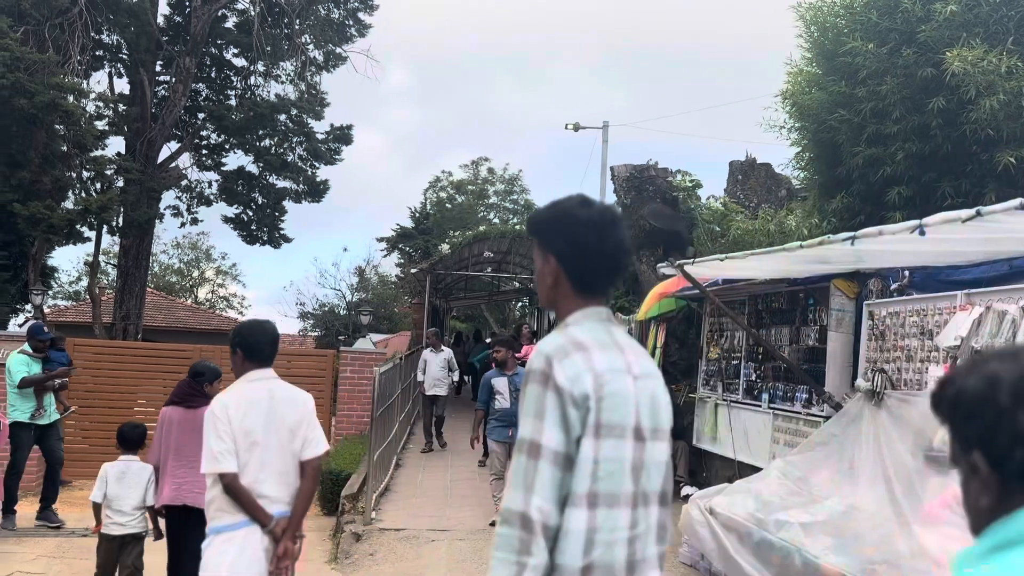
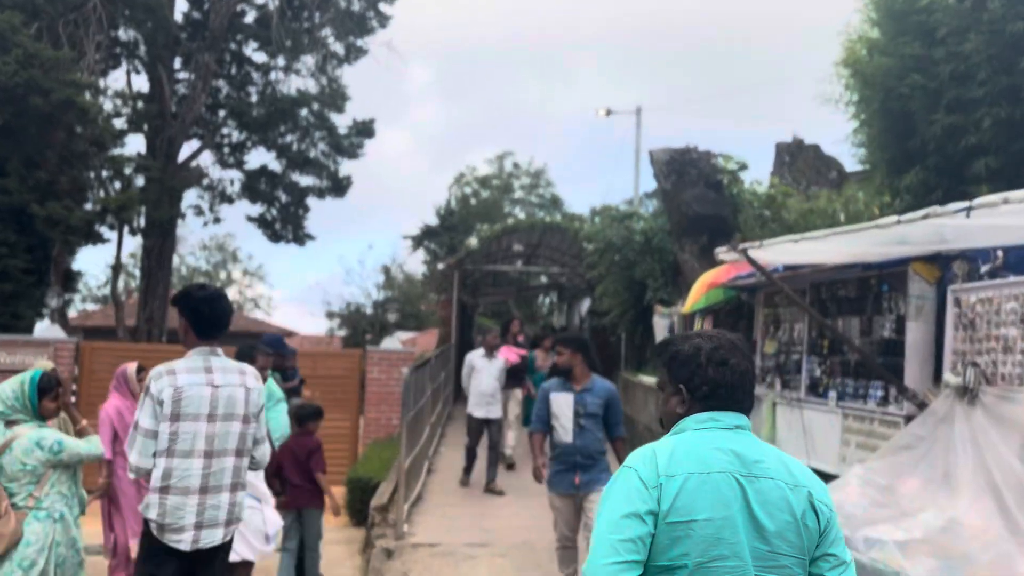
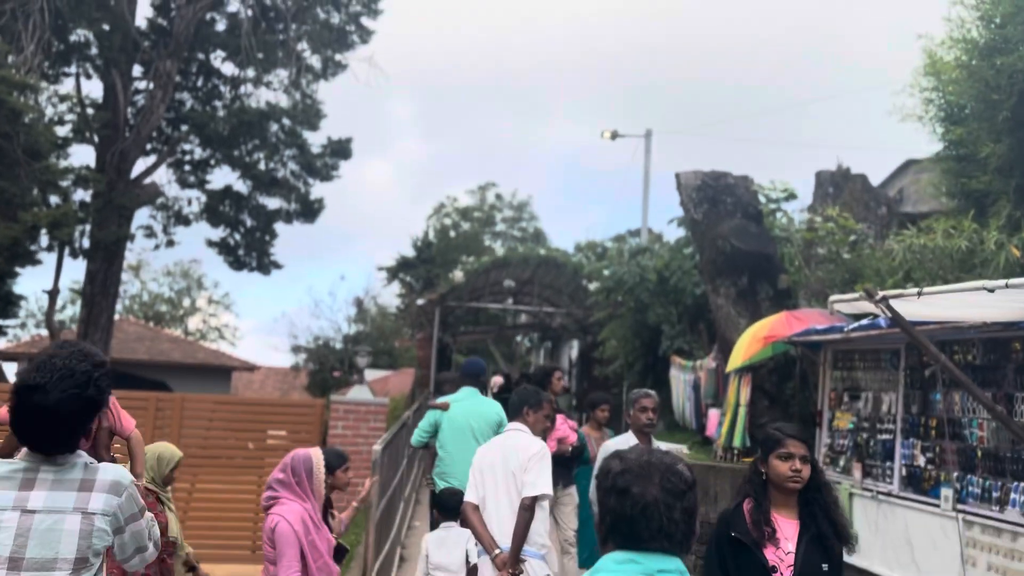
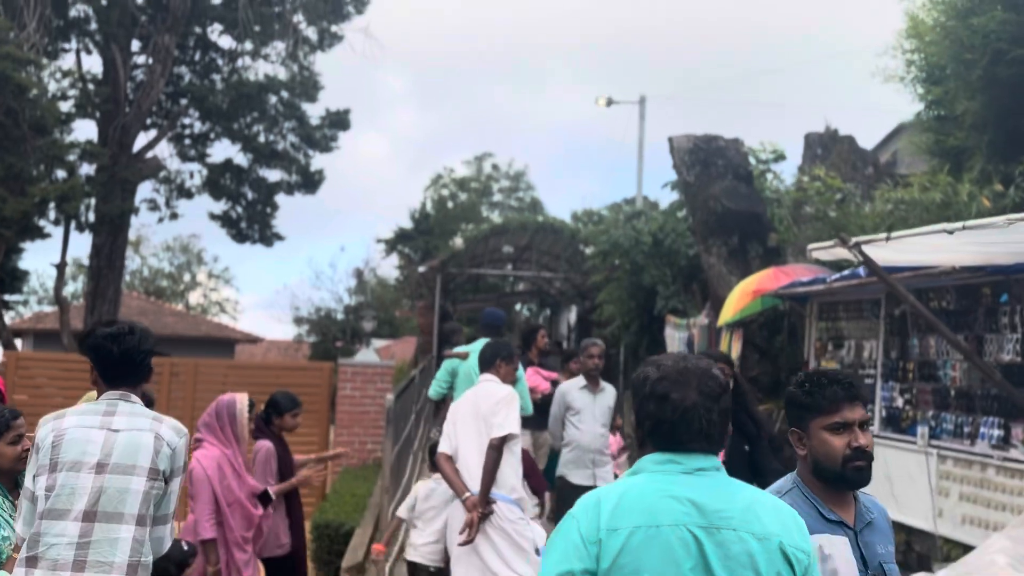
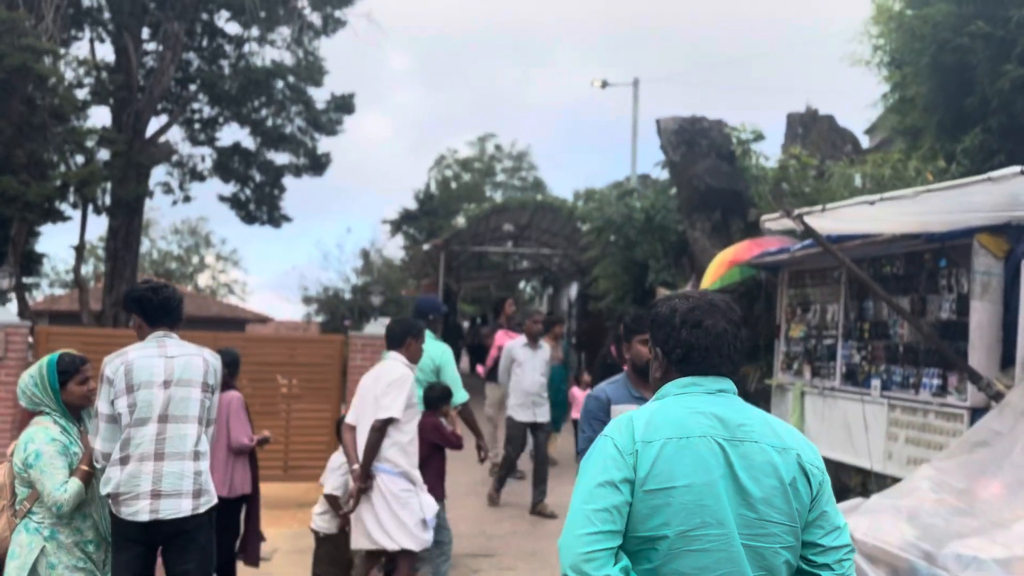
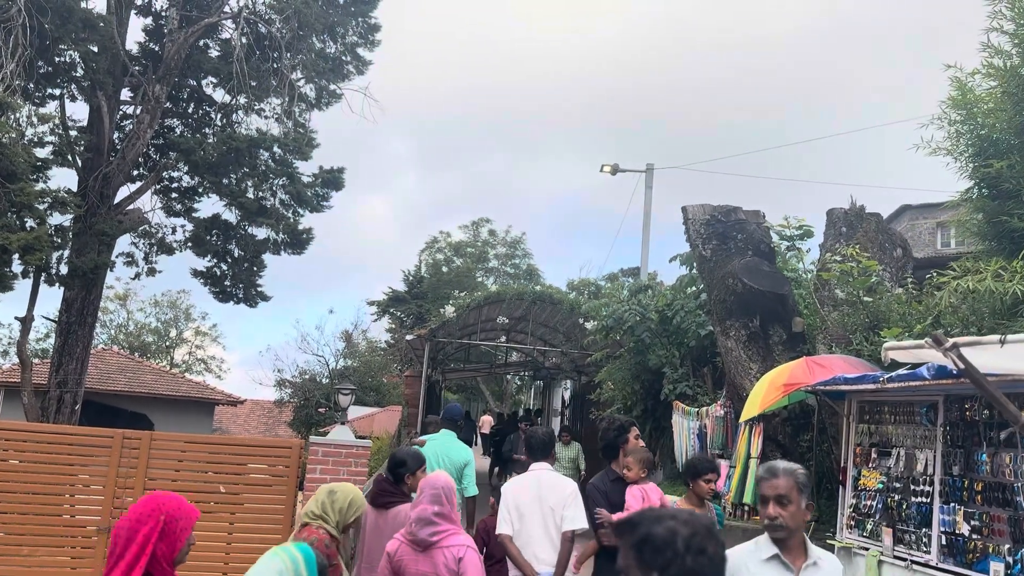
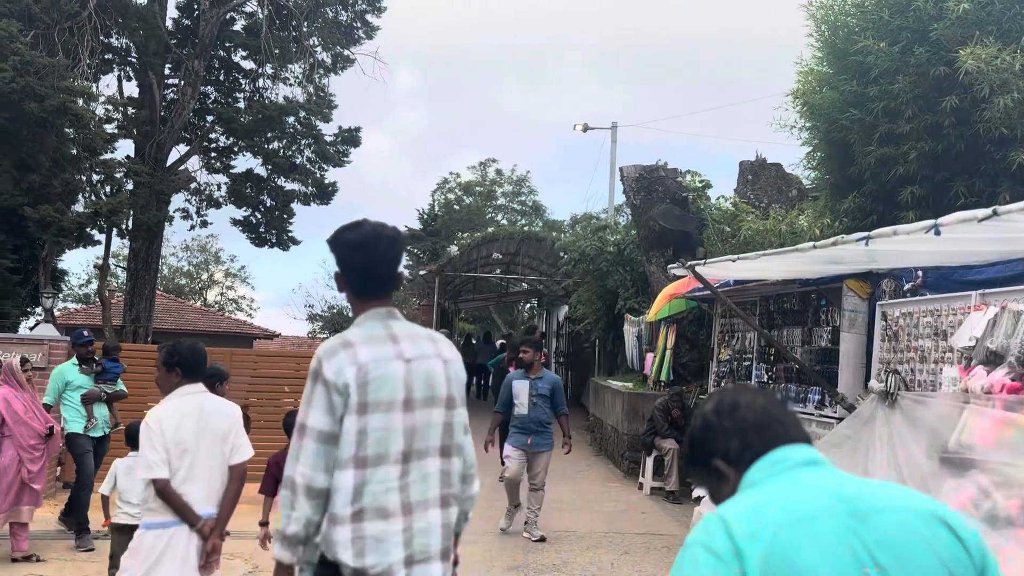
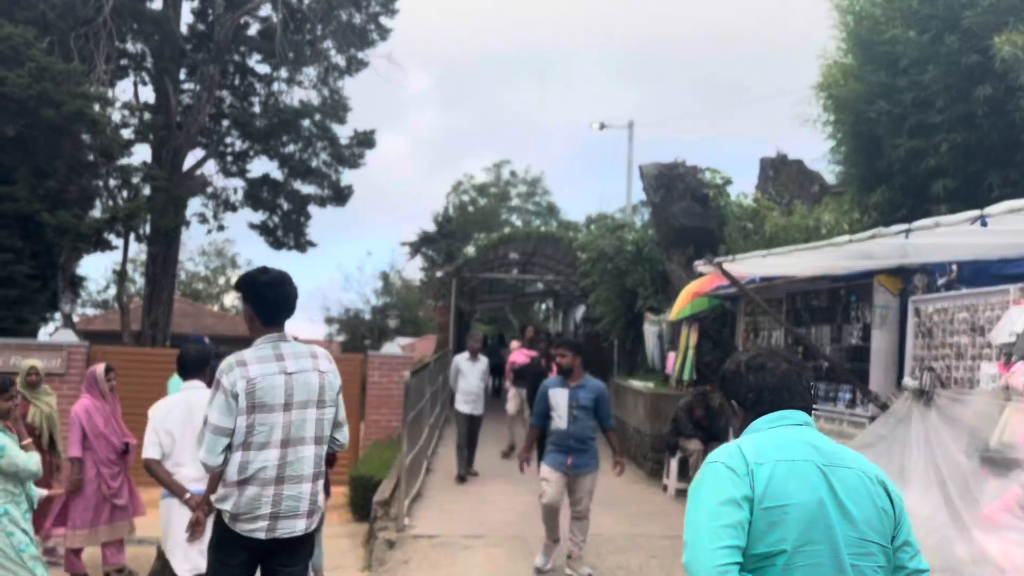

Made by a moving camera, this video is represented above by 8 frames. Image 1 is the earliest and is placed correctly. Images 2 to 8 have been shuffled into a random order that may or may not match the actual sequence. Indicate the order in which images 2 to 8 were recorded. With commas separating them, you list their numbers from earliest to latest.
7, 8, 2, 5, 4, 3, 6
